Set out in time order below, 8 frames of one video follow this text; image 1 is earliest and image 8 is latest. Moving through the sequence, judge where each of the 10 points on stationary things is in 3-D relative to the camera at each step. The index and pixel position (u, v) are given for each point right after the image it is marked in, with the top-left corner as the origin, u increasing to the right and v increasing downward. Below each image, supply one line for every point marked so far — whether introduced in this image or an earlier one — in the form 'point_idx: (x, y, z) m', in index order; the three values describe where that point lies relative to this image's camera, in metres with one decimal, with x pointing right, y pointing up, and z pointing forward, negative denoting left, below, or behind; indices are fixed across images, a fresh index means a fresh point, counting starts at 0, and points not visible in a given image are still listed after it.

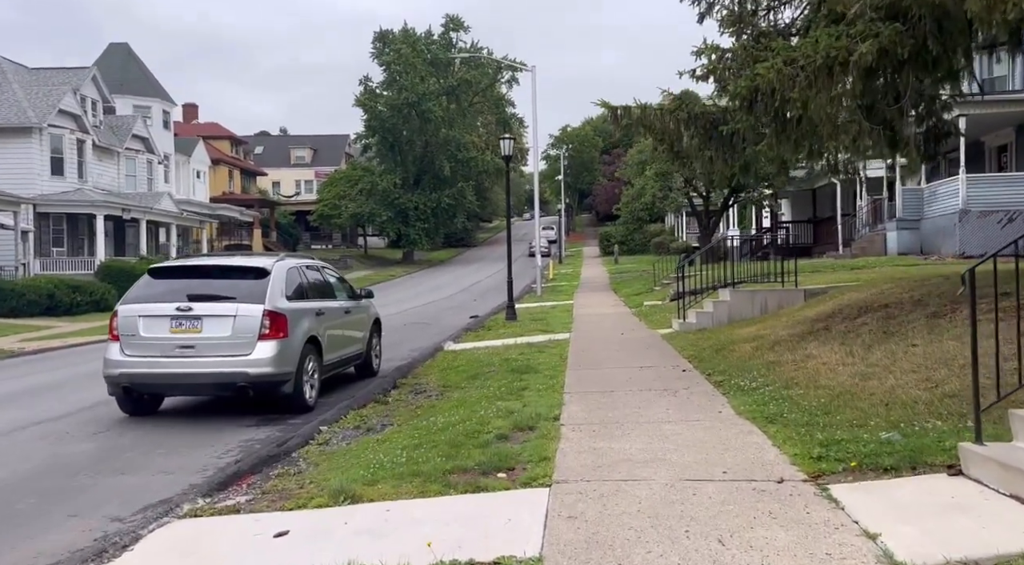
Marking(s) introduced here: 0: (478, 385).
0: (-0.4, -1.3, +11.4) m
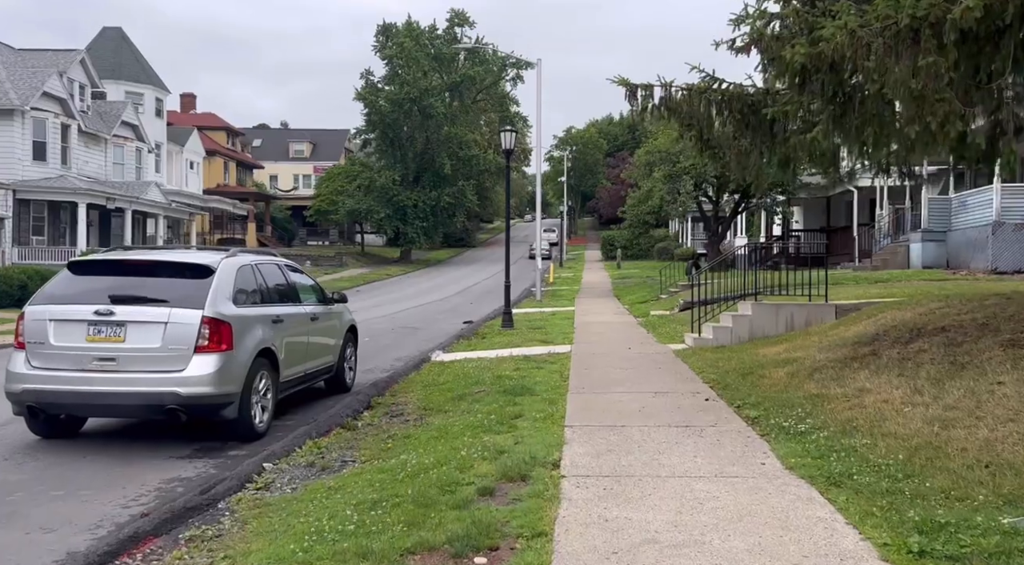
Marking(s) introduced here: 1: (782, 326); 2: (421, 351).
0: (-0.5, -1.4, +9.7) m
1: (+4.3, -0.7, +14.8) m
2: (-1.6, -1.2, +15.9) m
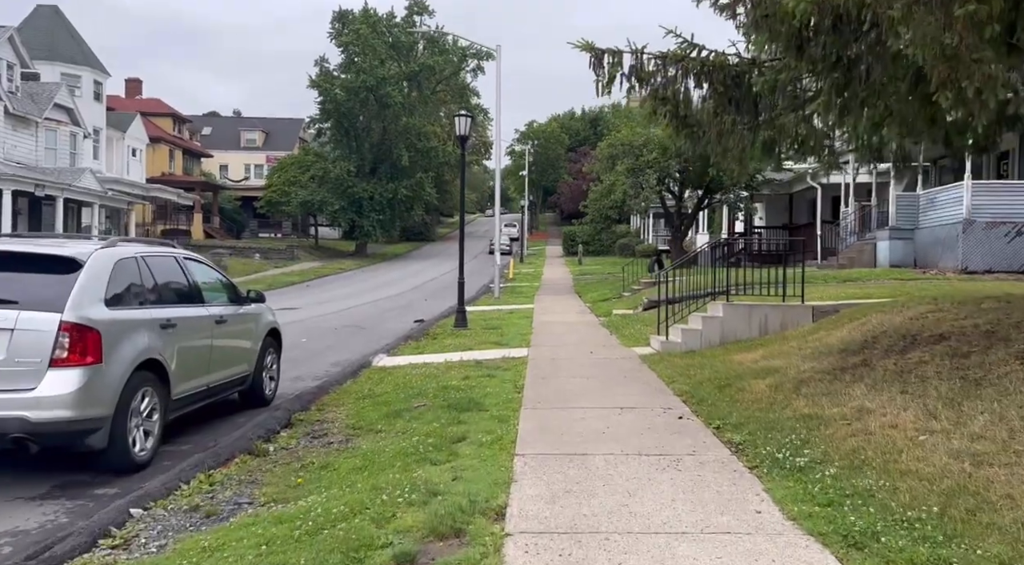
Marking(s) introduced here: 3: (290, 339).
0: (-1.0, -1.3, +8.3) m
1: (+3.6, -0.7, +13.6) m
2: (-2.4, -1.1, +14.5) m
3: (-4.0, -1.1, +16.6) m
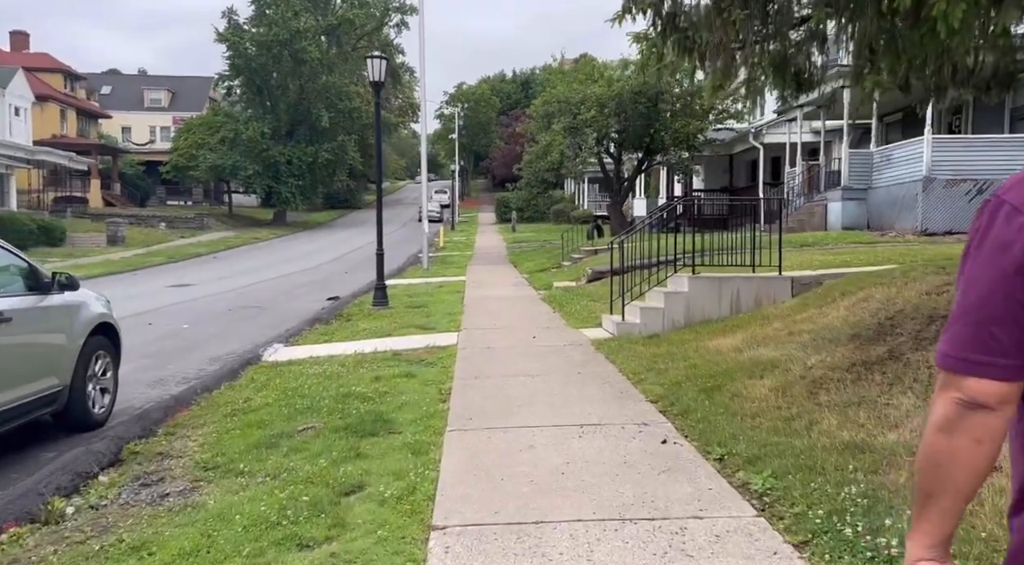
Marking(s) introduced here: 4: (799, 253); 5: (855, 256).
0: (-1.5, -1.2, +5.8) m
1: (+2.7, -0.3, +11.4) m
2: (-3.4, -0.8, +11.8) m
3: (-5.2, -0.7, +13.8) m
4: (+5.7, +0.6, +18.4) m
5: (+5.8, +0.4, +15.5) m
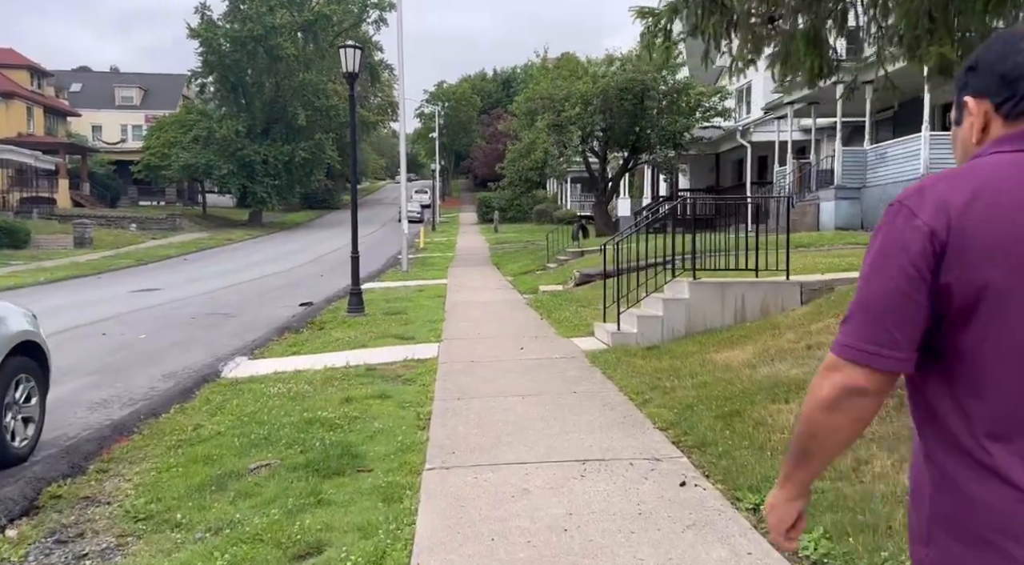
0: (-1.6, -1.3, +4.8) m
1: (+2.5, -0.4, +10.5) m
2: (-3.6, -0.9, +10.8) m
3: (-5.4, -0.8, +12.7) m
4: (+5.4, +0.5, +17.6) m
5: (+5.5, +0.4, +14.7) m
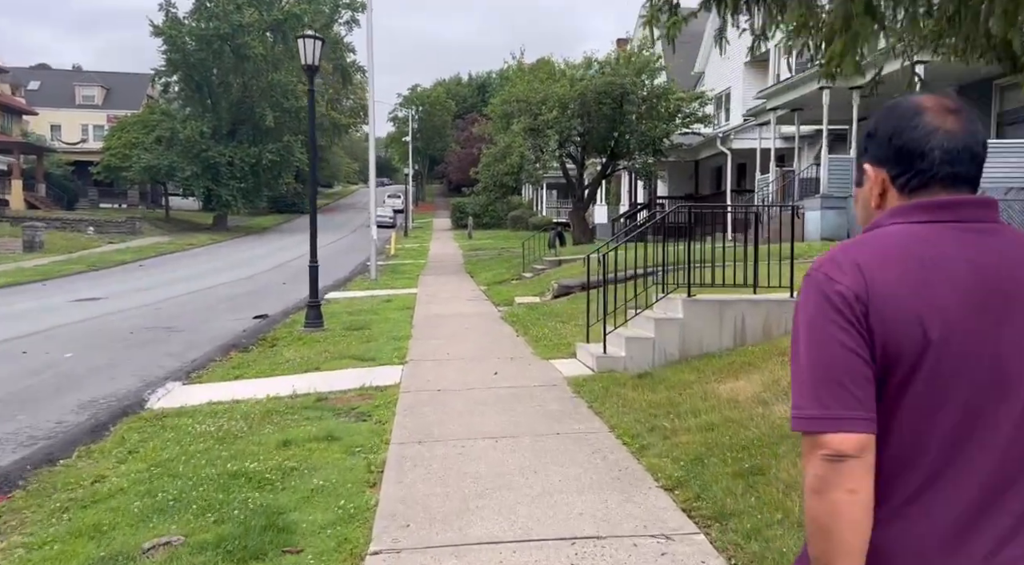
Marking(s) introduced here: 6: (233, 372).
0: (-1.7, -1.4, +3.5) m
1: (+2.2, -0.5, +9.3) m
2: (-3.8, -1.0, +9.4) m
3: (-5.7, -0.9, +11.3) m
4: (+5.0, +0.3, +16.5) m
5: (+5.1, +0.2, +13.6) m
6: (-3.2, -1.0, +10.7) m
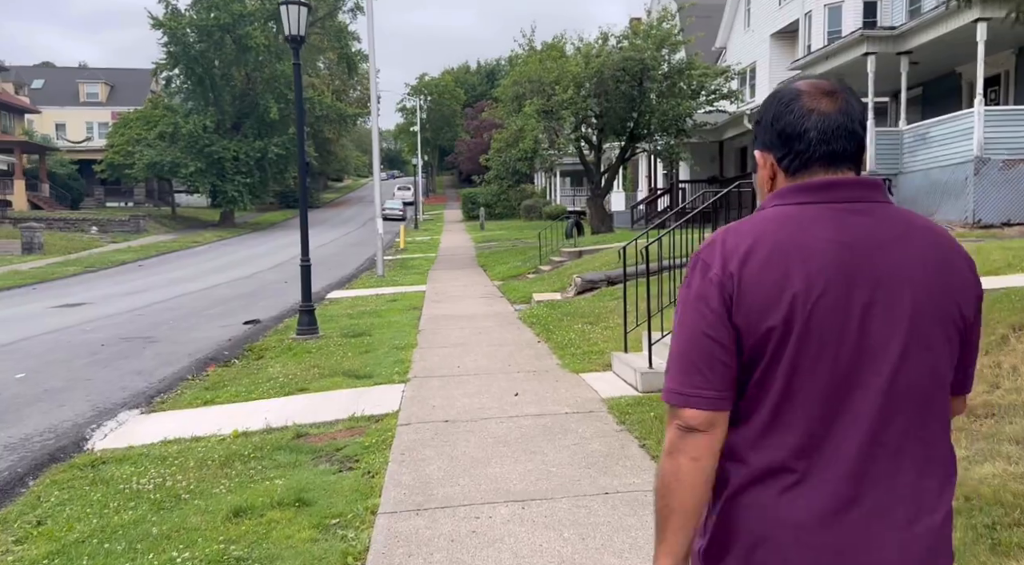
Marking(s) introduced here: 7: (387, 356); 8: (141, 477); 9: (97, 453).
0: (-1.6, -1.5, +1.8) m
1: (+2.4, -0.5, +7.6) m
2: (-3.6, -1.1, +7.8) m
3: (-5.5, -1.0, +9.7) m
4: (+5.2, +0.5, +14.7) m
5: (+5.4, +0.3, +11.8) m
6: (-3.0, -1.1, +9.0) m
7: (-1.4, -0.8, +10.1) m
8: (-2.4, -1.2, +6.0) m
9: (-3.0, -1.2, +6.7) m
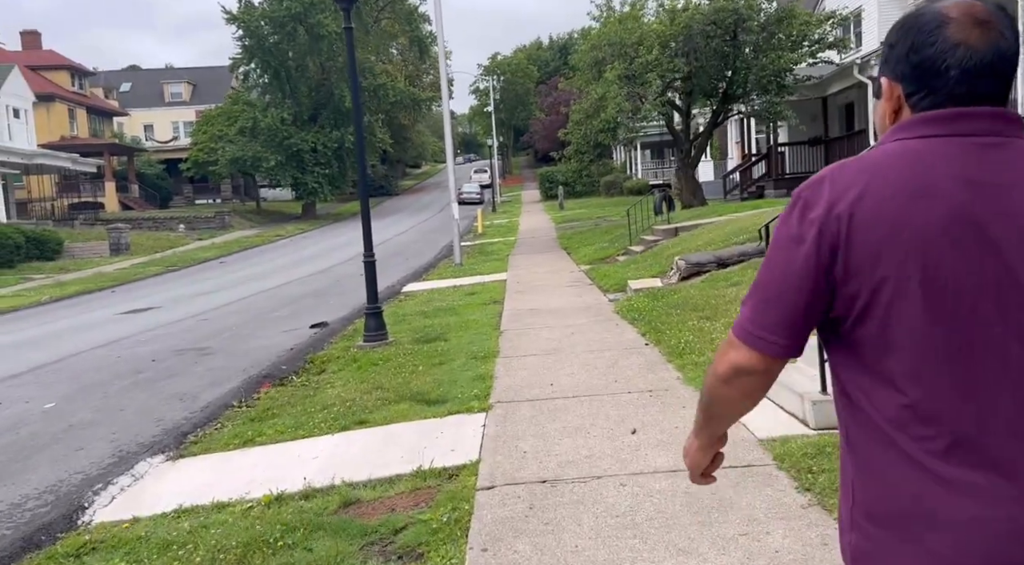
0: (-1.3, -1.7, +0.1) m
1: (+3.1, -0.4, +5.5) m
2: (-2.9, -1.3, +6.2) m
3: (-4.5, -1.2, +8.3) m
4: (+6.5, +0.9, +12.3) m
5: (+6.4, +0.6, +9.4) m
6: (-2.1, -1.1, +7.4) m
7: (-0.4, -0.8, +8.3) m
8: (-1.8, -1.3, +4.3) m
9: (-2.3, -1.3, +5.1) m
